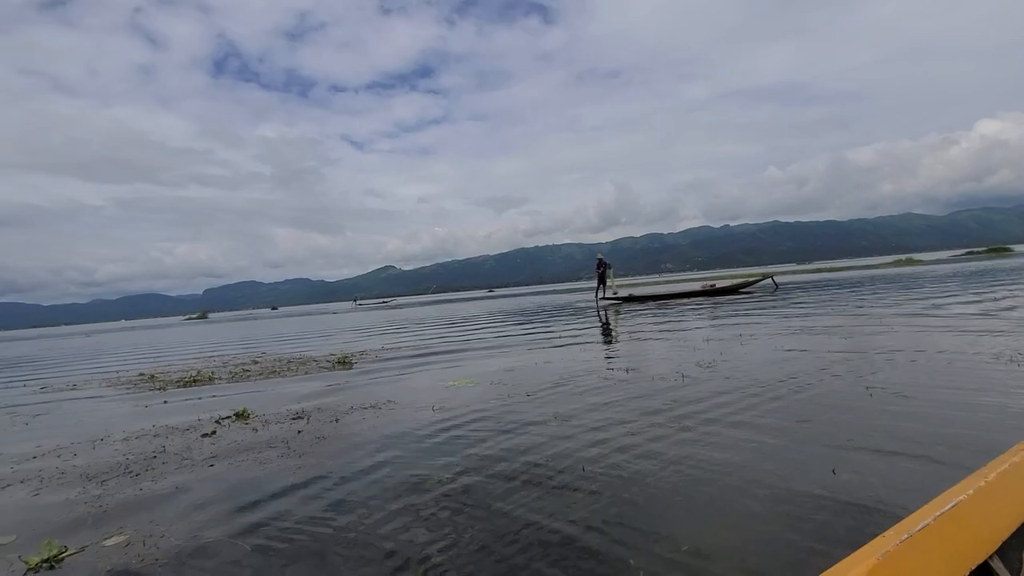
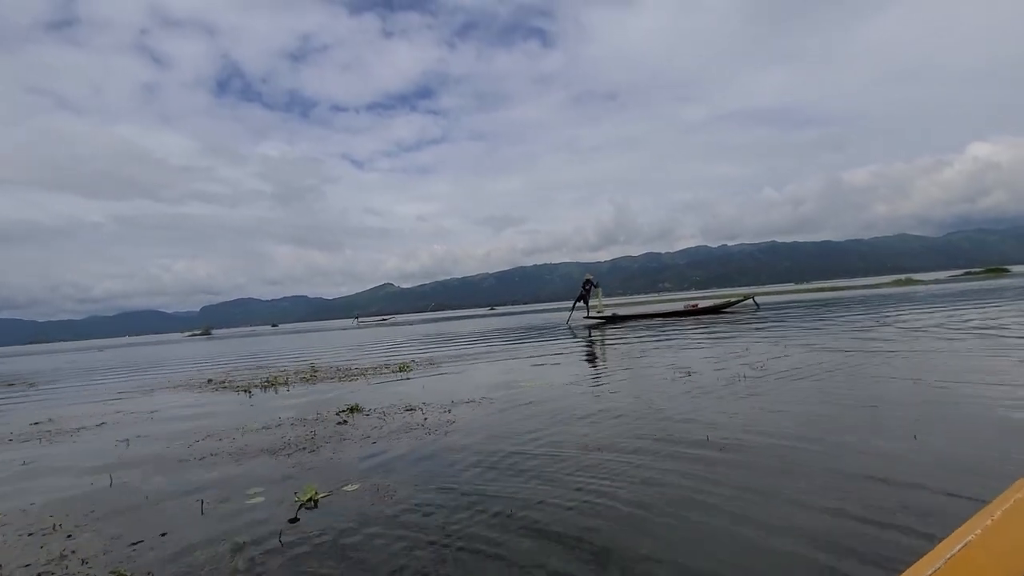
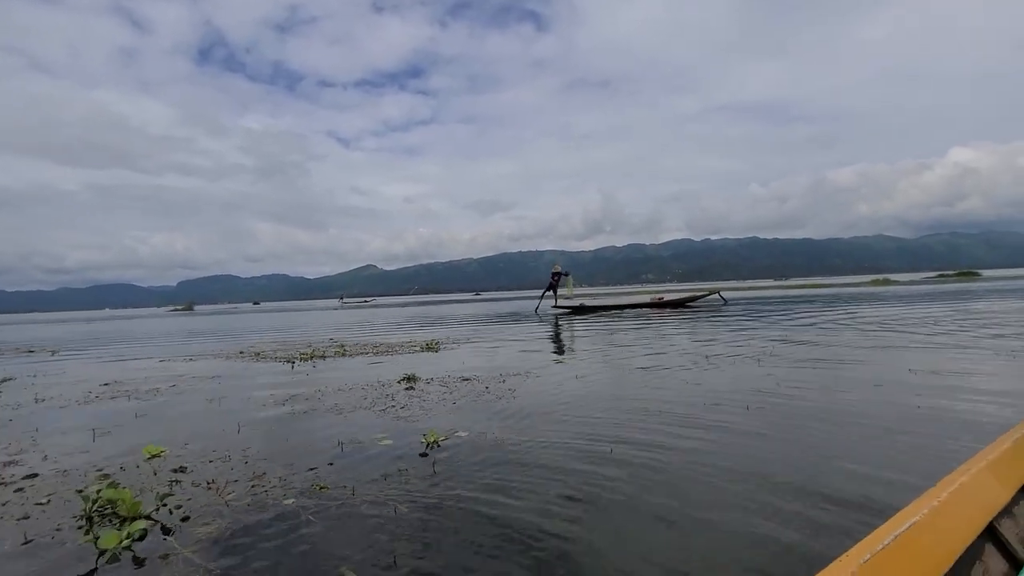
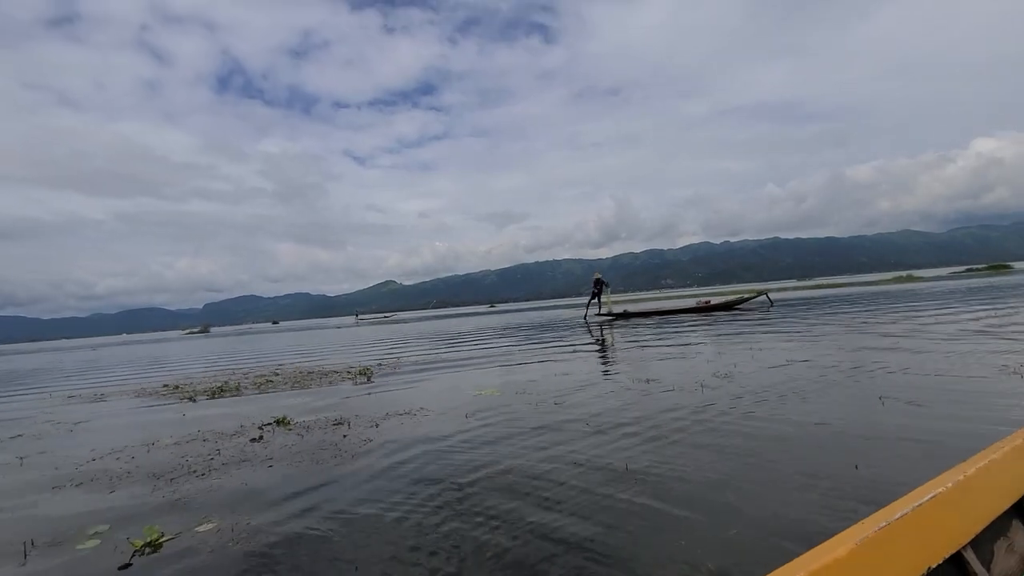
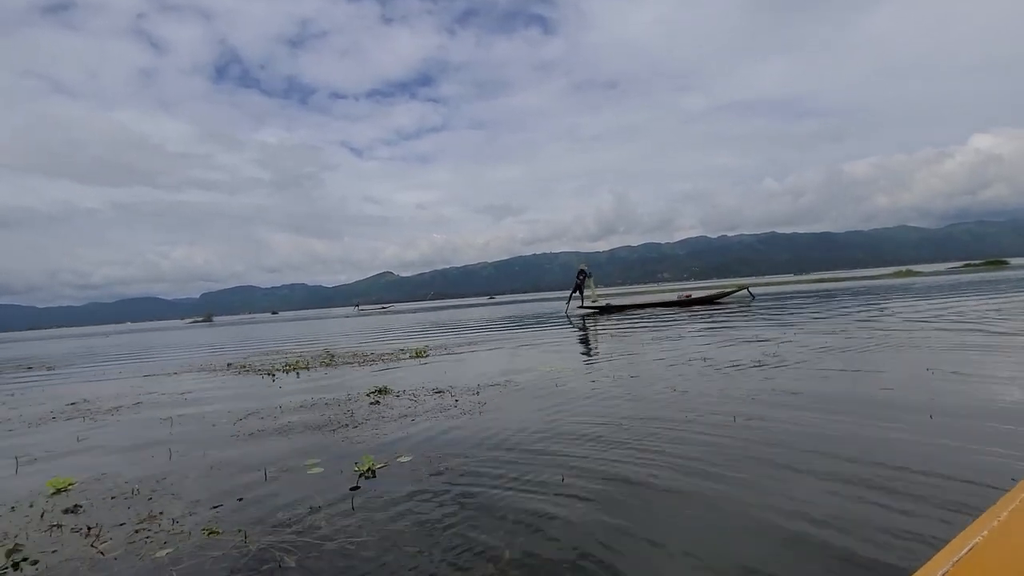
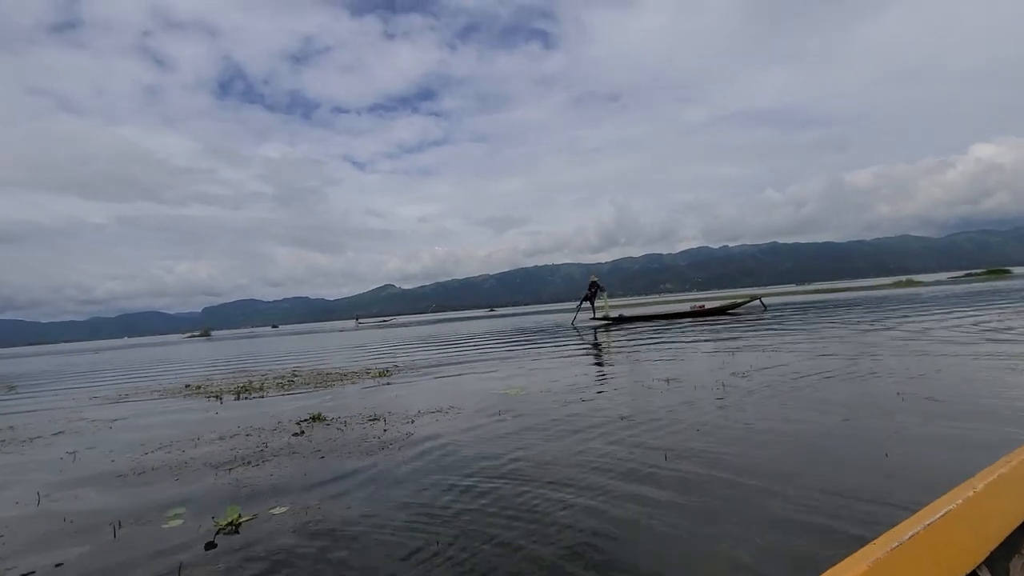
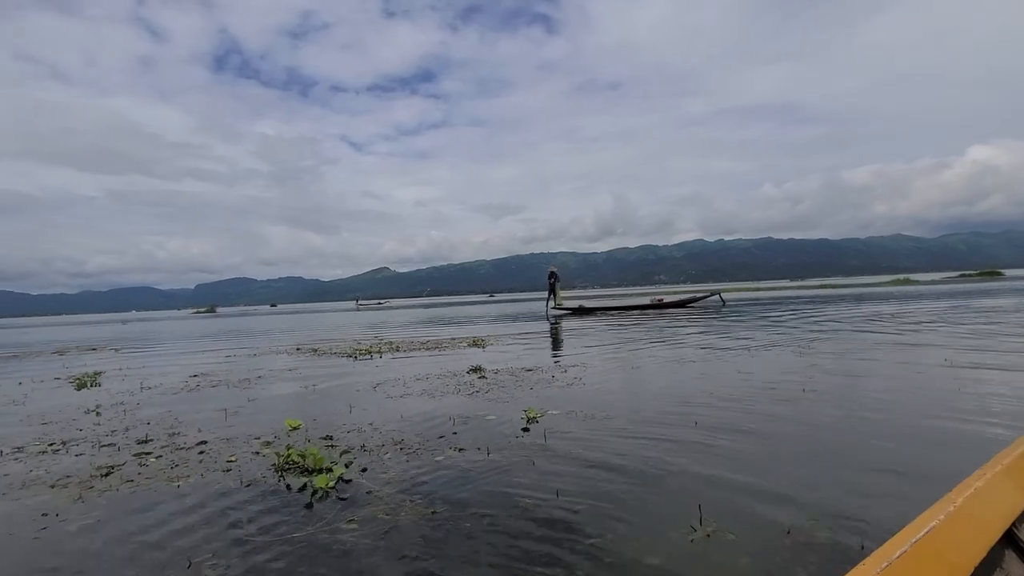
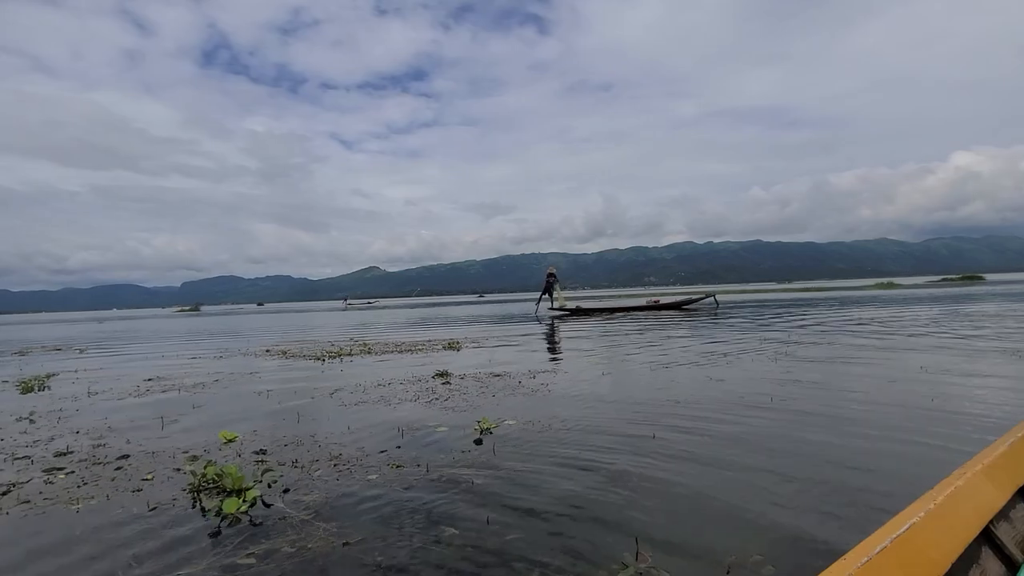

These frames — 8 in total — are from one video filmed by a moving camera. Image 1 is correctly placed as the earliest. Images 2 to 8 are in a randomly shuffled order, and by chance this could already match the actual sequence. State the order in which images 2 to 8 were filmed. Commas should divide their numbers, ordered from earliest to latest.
4, 6, 2, 5, 3, 8, 7
